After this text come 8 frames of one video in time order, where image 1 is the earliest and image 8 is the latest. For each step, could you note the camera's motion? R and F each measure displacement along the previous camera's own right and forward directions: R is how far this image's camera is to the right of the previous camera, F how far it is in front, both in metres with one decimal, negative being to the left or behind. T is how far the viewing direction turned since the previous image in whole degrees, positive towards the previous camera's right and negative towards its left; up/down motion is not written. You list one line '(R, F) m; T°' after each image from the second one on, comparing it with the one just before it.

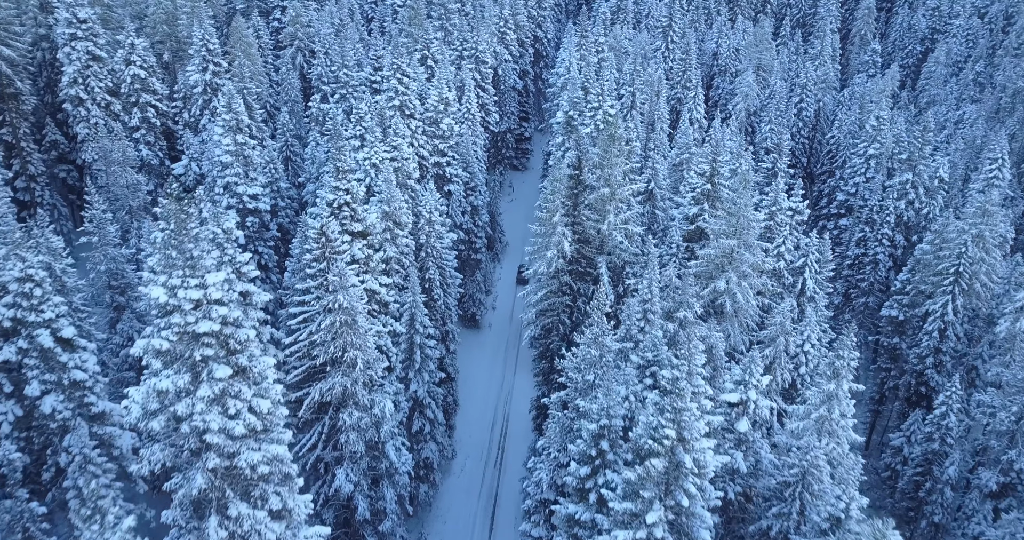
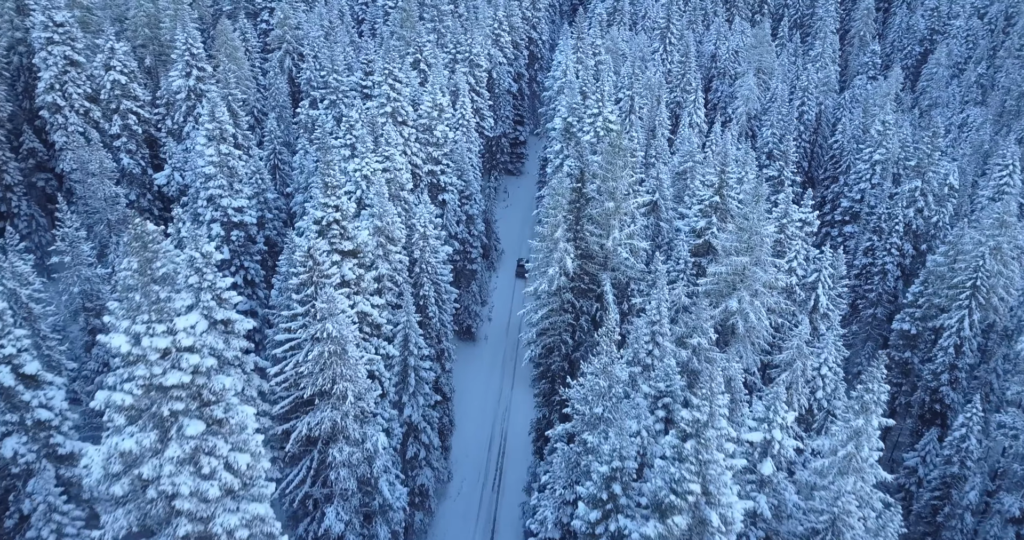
(-0.2, +1.4) m; +1°
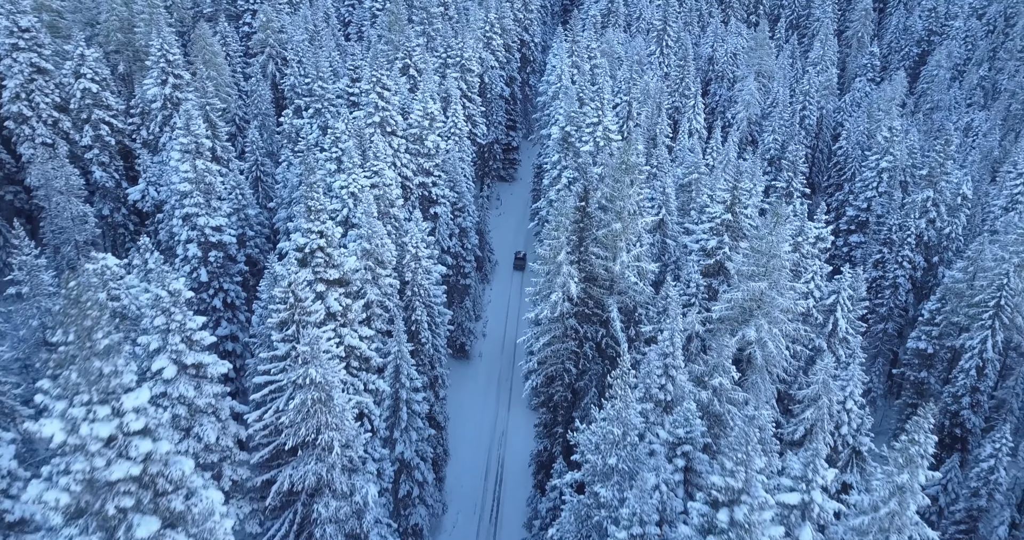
(-0.3, +1.8) m; +1°
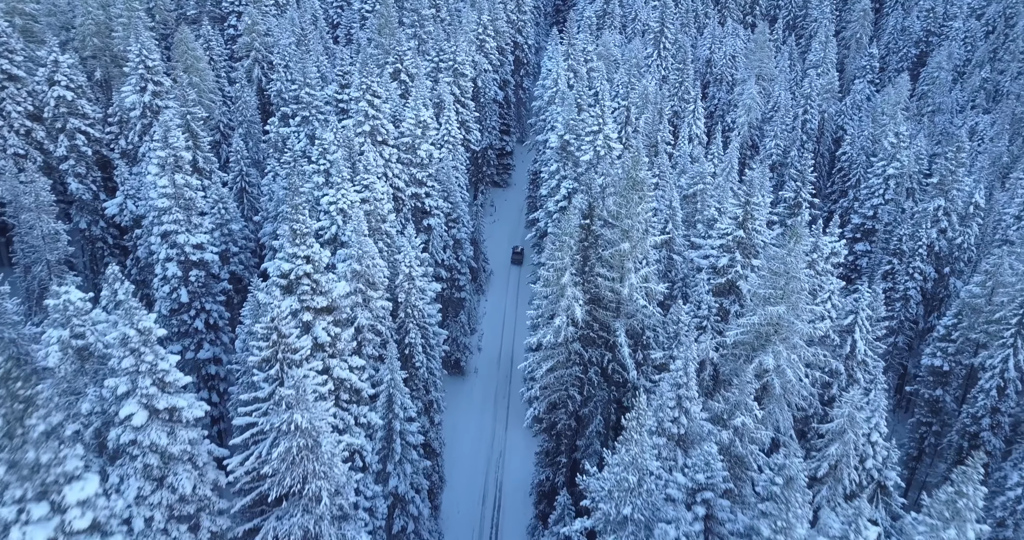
(-0.3, +1.5) m; +1°
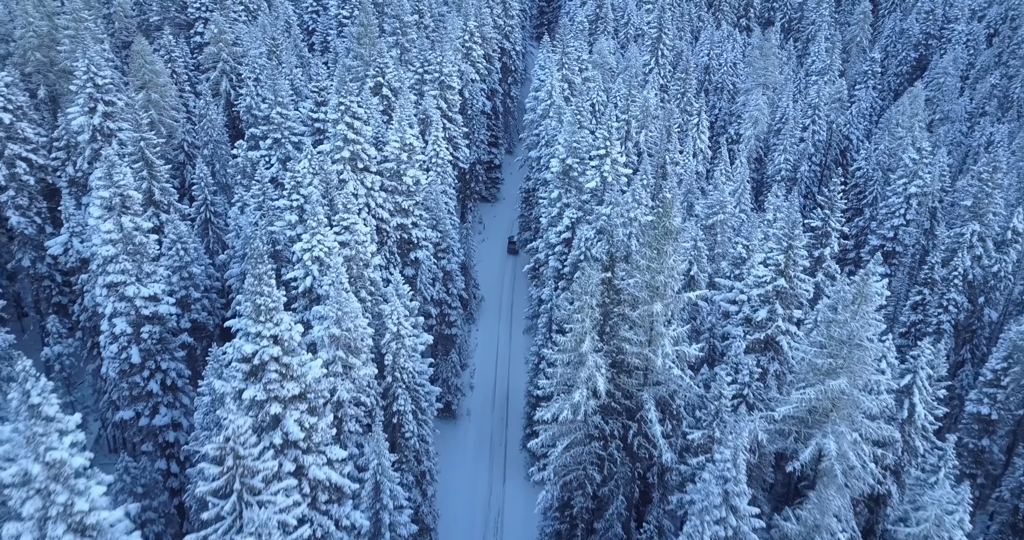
(-0.7, +3.4) m; +1°
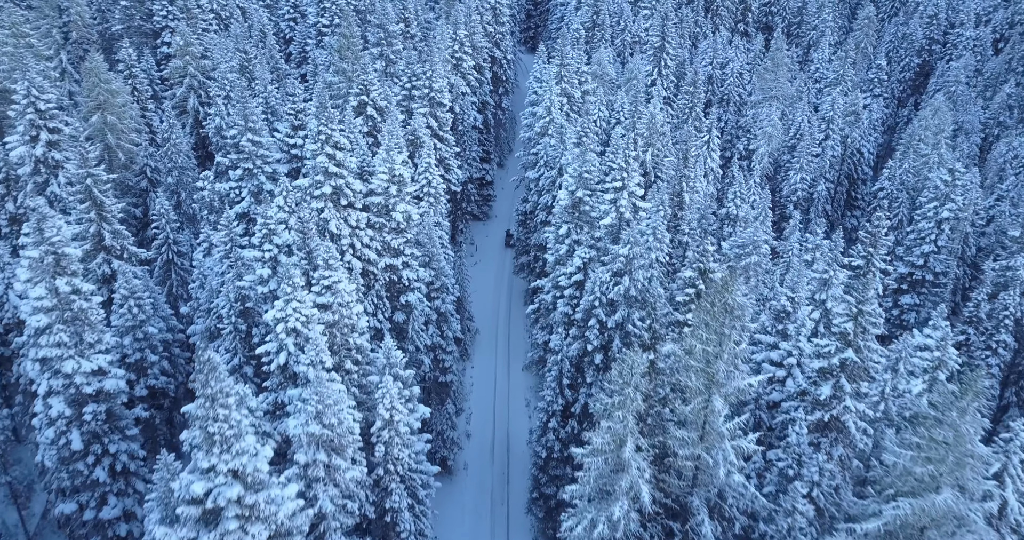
(-0.8, +3.5) m; +1°
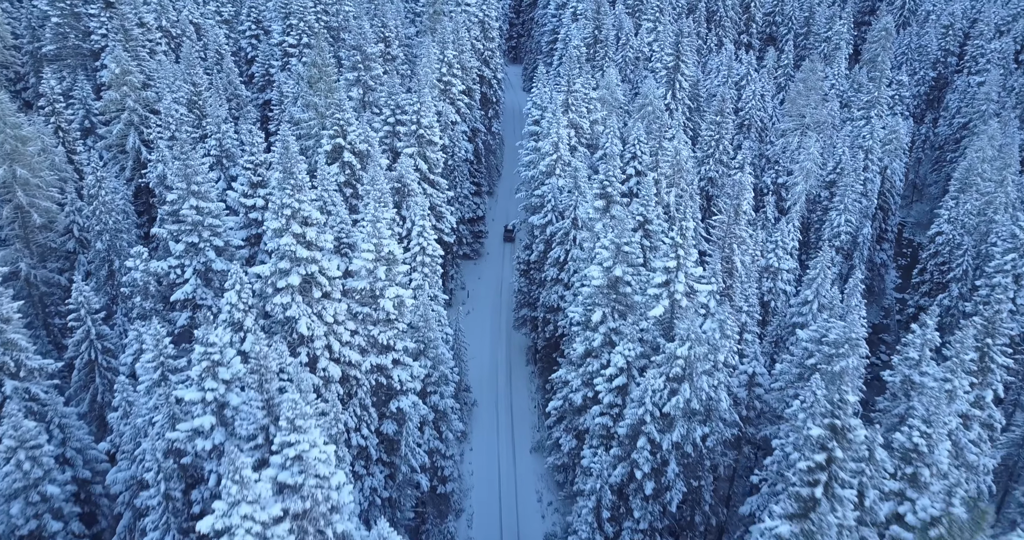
(-1.3, +5.9) m; +2°
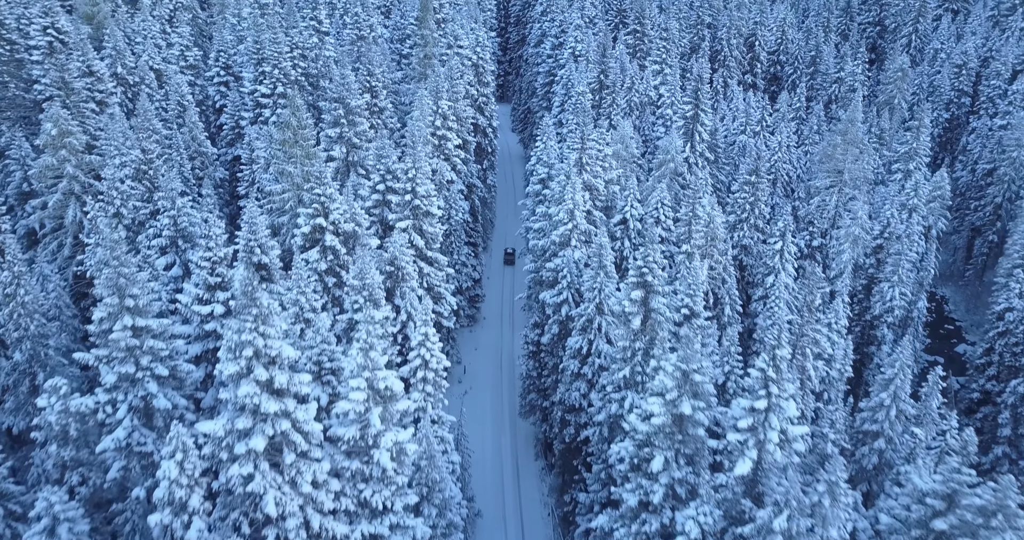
(-1.2, +4.8) m; +2°
